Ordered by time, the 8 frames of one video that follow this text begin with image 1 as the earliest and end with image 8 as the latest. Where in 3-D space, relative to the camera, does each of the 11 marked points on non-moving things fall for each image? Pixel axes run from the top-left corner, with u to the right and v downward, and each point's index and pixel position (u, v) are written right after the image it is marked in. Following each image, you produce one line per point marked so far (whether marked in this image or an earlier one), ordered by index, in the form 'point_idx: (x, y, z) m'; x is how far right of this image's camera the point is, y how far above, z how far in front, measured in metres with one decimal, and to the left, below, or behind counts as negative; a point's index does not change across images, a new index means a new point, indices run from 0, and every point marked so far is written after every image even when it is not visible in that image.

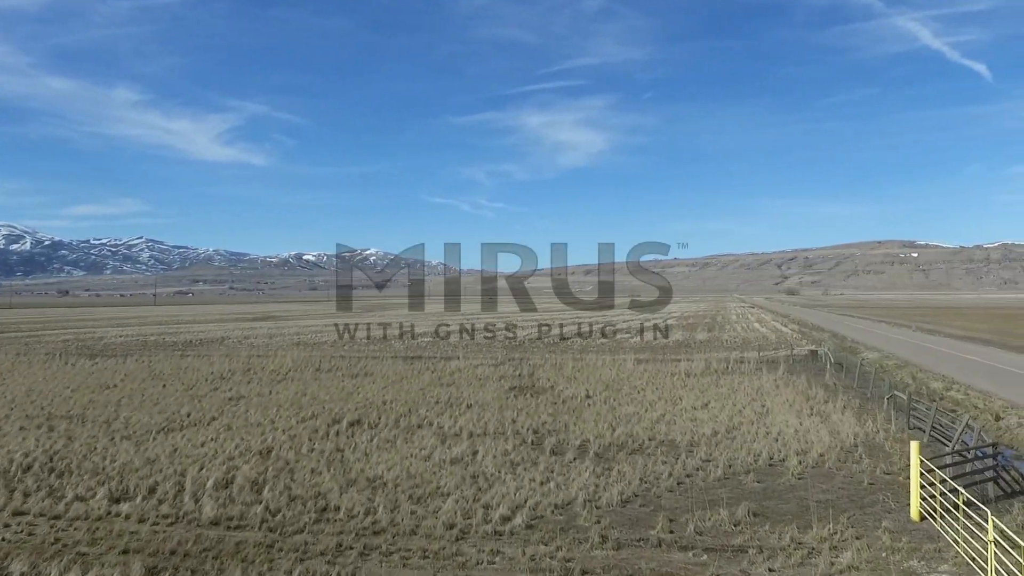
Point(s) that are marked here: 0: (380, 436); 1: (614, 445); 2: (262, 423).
0: (-2.8, -3.1, +18.5) m
1: (+2.0, -3.2, +17.7) m
2: (-5.7, -3.1, +19.9) m
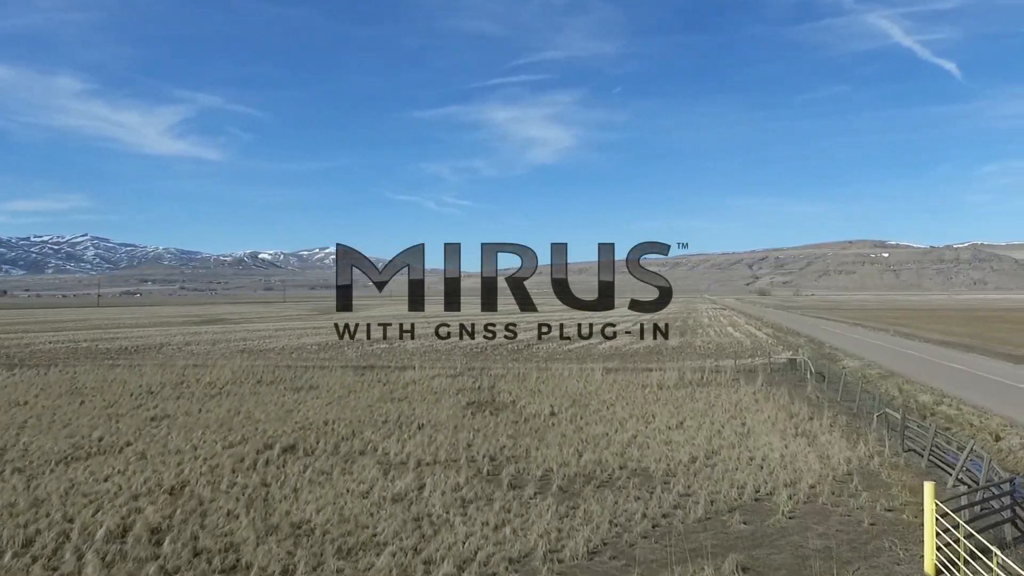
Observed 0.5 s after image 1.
0: (-3.7, -3.3, +16.2) m
1: (+1.2, -3.4, +15.6) m
2: (-6.6, -3.3, +17.5) m
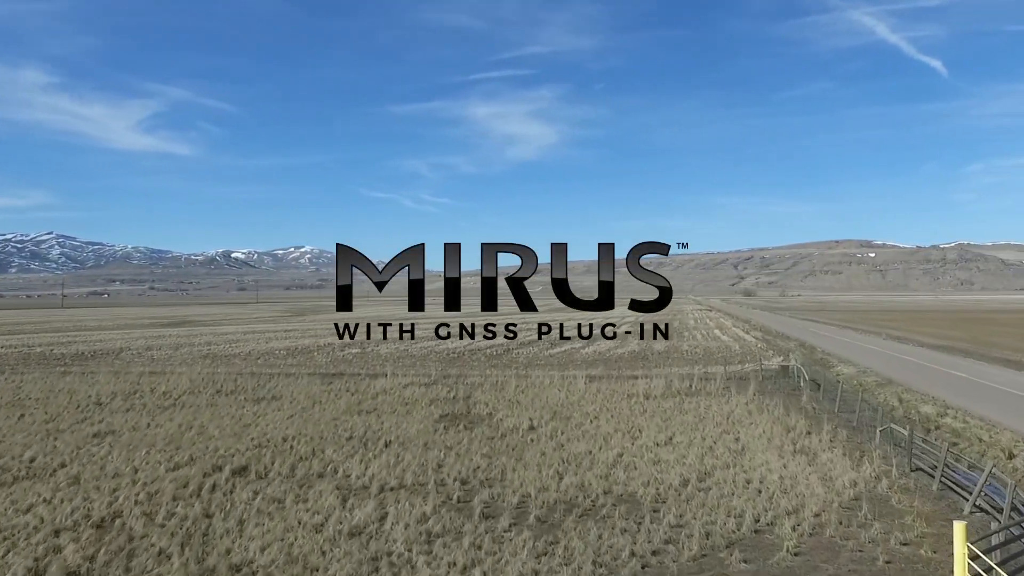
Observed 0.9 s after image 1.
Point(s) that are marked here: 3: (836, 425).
0: (-4.1, -3.4, +14.6) m
1: (+0.8, -3.5, +14.1) m
2: (-7.1, -3.4, +15.8) m
3: (+7.3, -3.1, +19.7) m
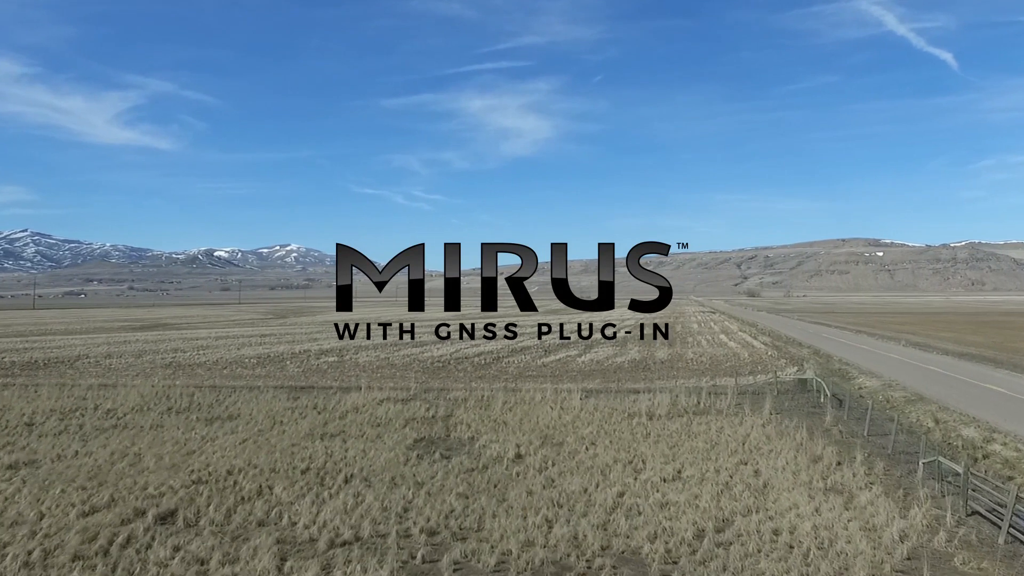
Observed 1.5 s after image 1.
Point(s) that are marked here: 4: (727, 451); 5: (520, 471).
0: (-4.4, -3.6, +11.9) m
1: (+0.5, -3.6, +11.4) m
2: (-7.4, -3.5, +13.2) m
3: (+7.0, -3.2, +17.1) m
4: (+4.2, -3.2, +17.3) m
5: (+0.2, -3.3, +15.8) m
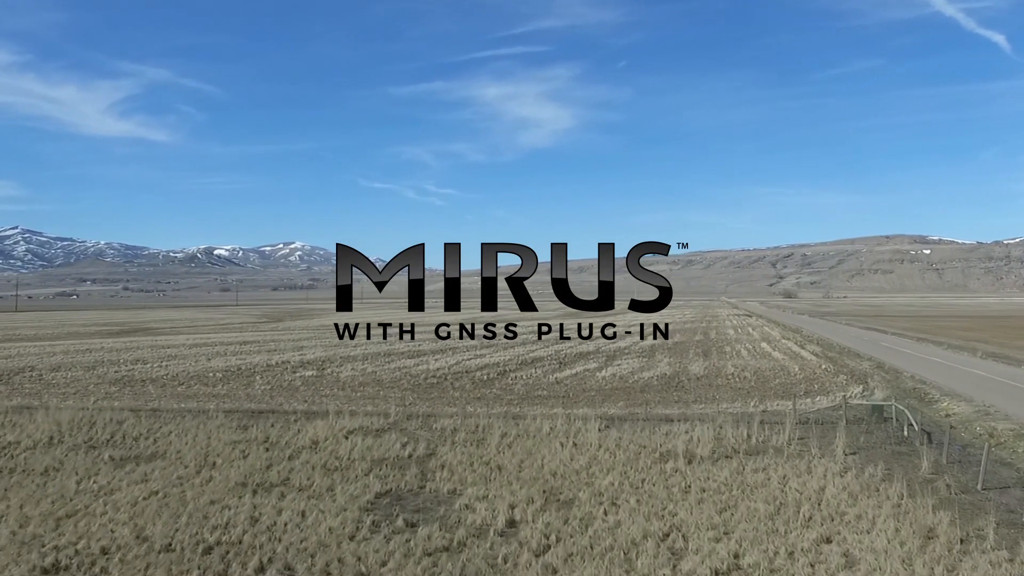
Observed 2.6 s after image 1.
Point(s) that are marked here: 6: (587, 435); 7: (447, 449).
0: (-4.7, -3.6, +7.4) m
1: (+0.2, -3.7, +6.8) m
2: (-7.7, -3.6, +8.7) m
3: (+6.8, -3.3, +12.2) m
4: (+4.1, -3.3, +12.5) m
5: (0.0, -3.4, +11.2) m
6: (+1.5, -3.0, +17.6) m
7: (-1.2, -3.1, +16.6) m
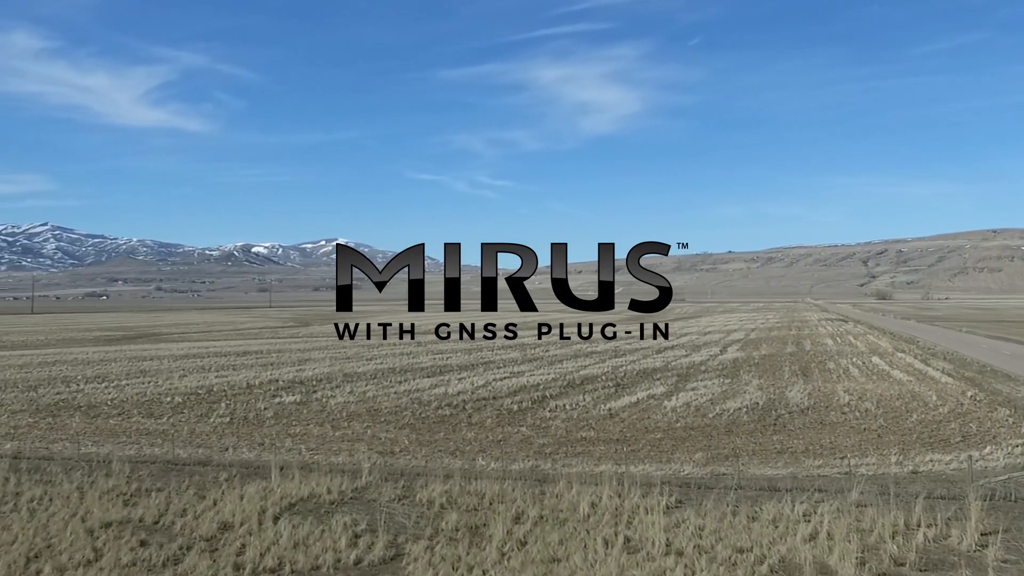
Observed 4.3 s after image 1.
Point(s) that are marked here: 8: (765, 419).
0: (-5.2, -3.7, +1.5) m
1: (-0.4, -3.7, +0.5) m
2: (-8.1, -3.6, +3.1) m
3: (+6.6, -3.3, +5.4) m
4: (+3.9, -3.3, +5.9) m
5: (-0.3, -3.4, +4.9) m
6: (+1.7, -3.0, +11.2) m
7: (-1.1, -3.1, +10.5) m
8: (+5.4, -2.7, +18.5) m
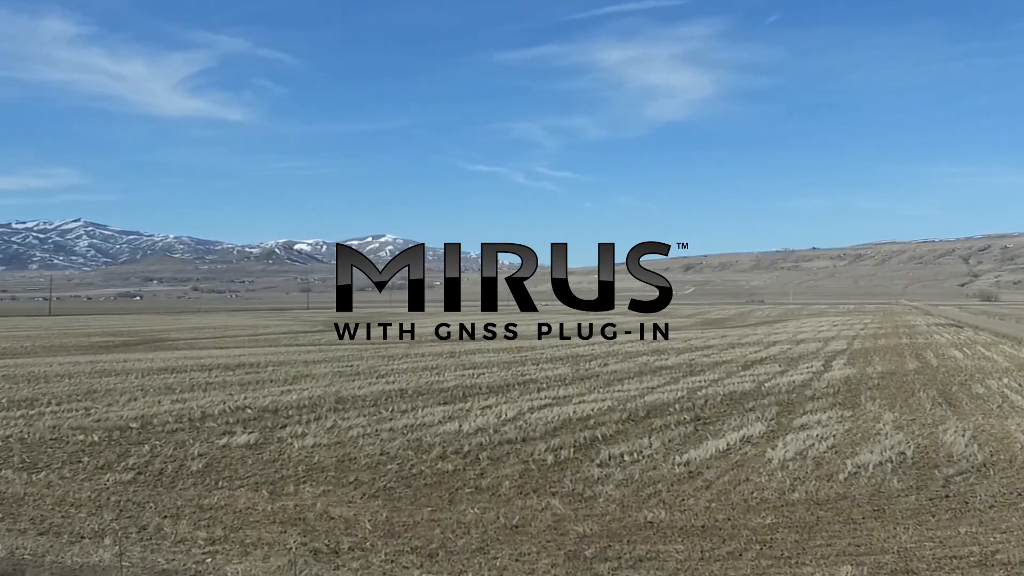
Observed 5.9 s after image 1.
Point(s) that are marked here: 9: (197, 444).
0: (-6.1, -3.6, -3.9) m
1: (-1.4, -3.7, -5.3) m
2: (-8.9, -3.6, -2.1) m
3: (+6.0, -3.3, -1.0) m
4: (+3.4, -3.3, -0.3) m
5: (-0.9, -3.4, -0.9) m
6: (+1.6, -3.0, +5.2) m
7: (-1.3, -3.0, +4.7) m
8: (+5.8, -2.7, +12.2) m
9: (-5.2, -2.6, +14.7) m
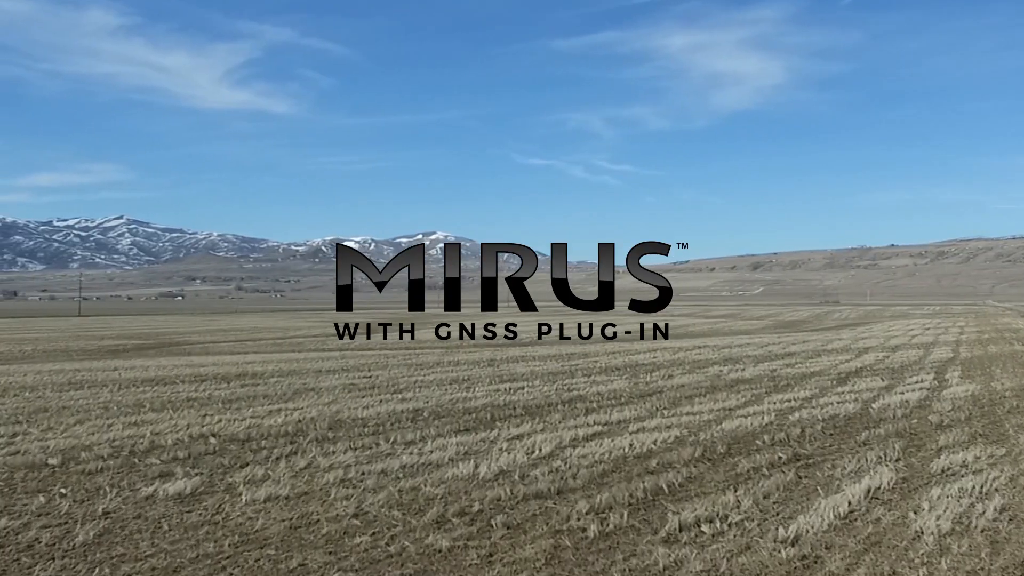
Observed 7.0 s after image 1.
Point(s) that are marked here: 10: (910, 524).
0: (-7.1, -3.5, -7.5) m
1: (-2.6, -3.6, -9.3) m
2: (-9.7, -3.5, -5.5) m
3: (+5.2, -3.2, -5.5) m
4: (+2.6, -3.2, -4.6) m
5: (-1.7, -3.3, -4.9) m
6: (+1.3, -2.9, +1.0) m
7: (-1.6, -3.0, +0.7) m
8: (+6.0, -2.6, +7.6) m
9: (-4.8, -2.5, +11.0) m
10: (+4.5, -2.6, +9.7) m
